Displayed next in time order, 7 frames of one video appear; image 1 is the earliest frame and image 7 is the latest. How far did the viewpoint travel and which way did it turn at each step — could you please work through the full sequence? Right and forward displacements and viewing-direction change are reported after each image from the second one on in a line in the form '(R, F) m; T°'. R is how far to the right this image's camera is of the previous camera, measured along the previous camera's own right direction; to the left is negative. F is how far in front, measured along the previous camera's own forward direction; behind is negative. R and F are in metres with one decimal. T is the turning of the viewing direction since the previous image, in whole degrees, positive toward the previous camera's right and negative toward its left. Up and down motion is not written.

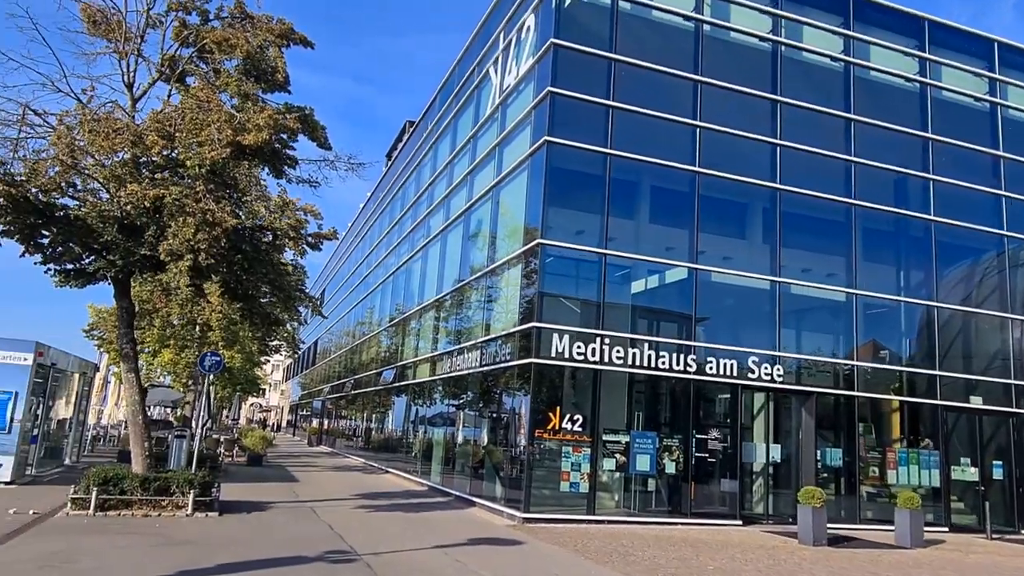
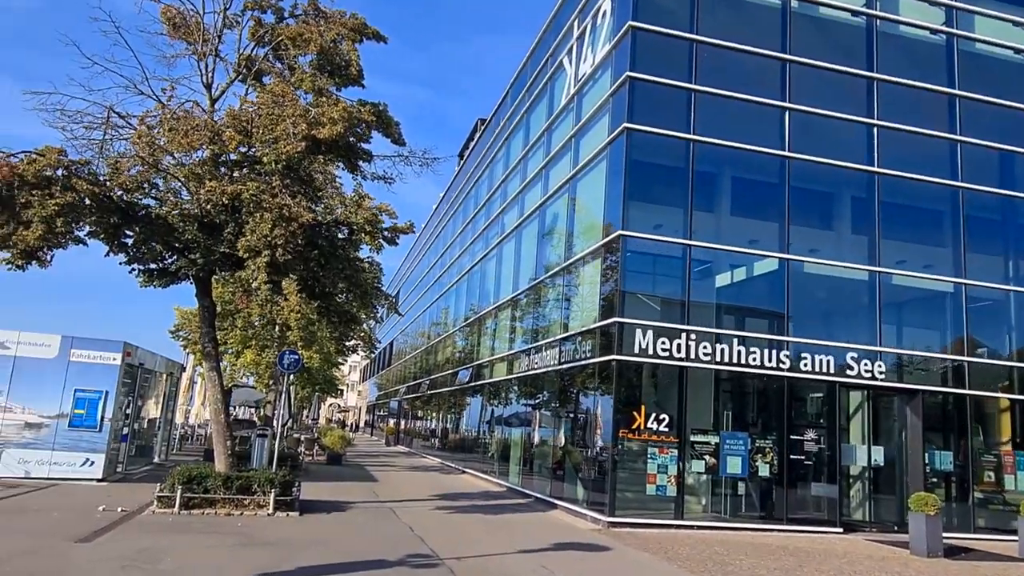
(-0.2, +0.5) m; -5°
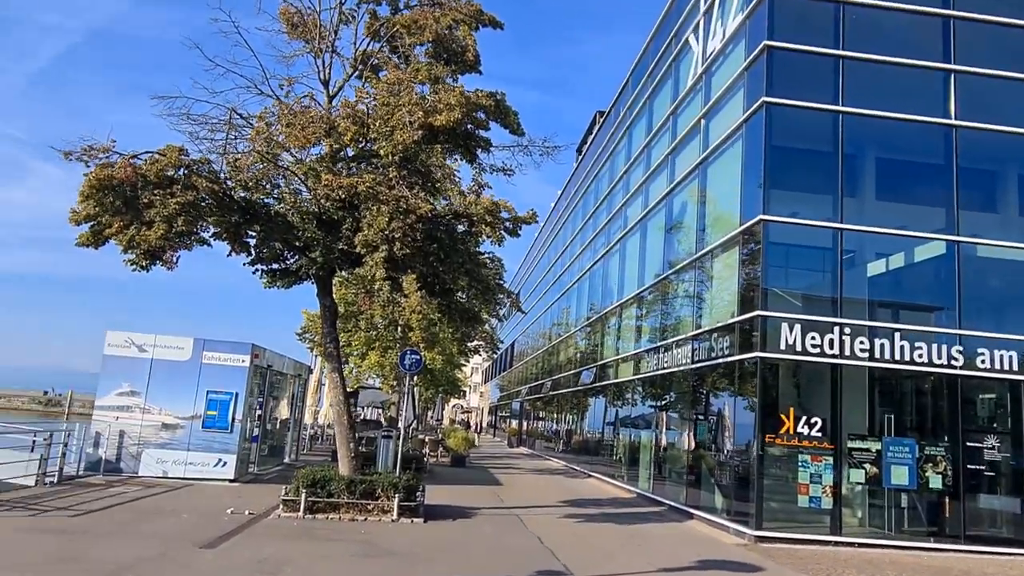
(-0.2, +0.9) m; -9°
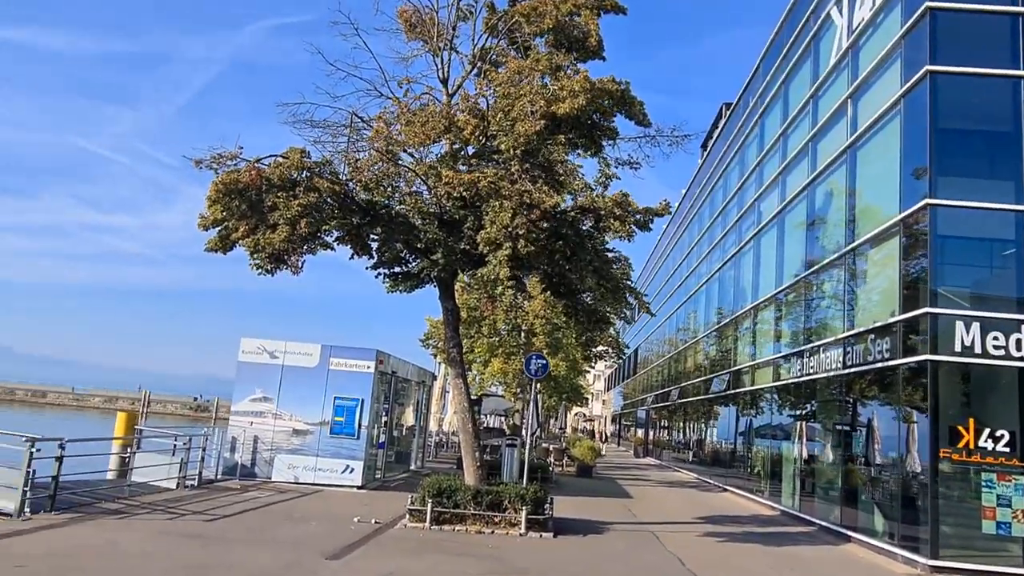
(-0.2, +0.7) m; -9°
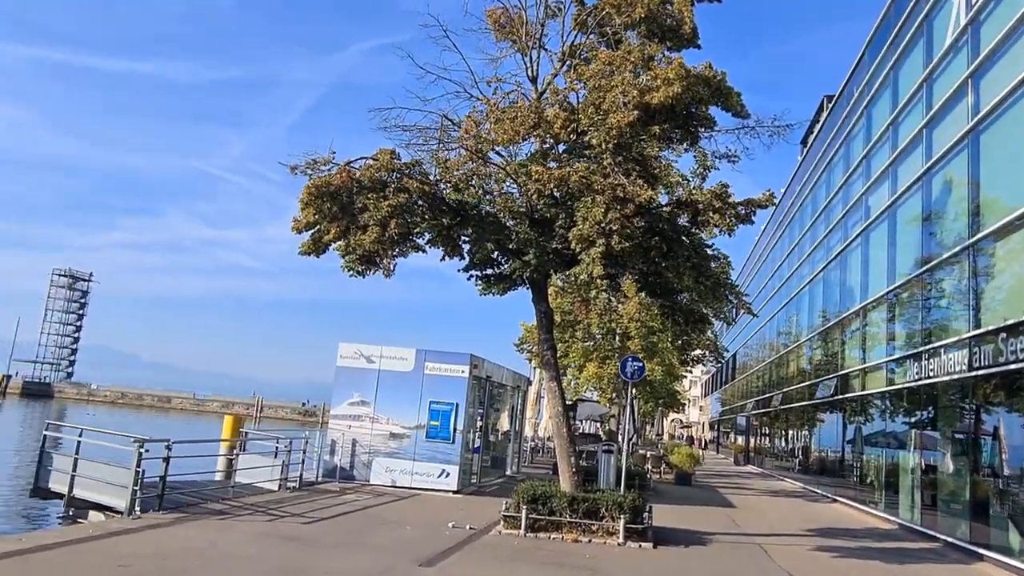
(0.0, +0.3) m; -7°
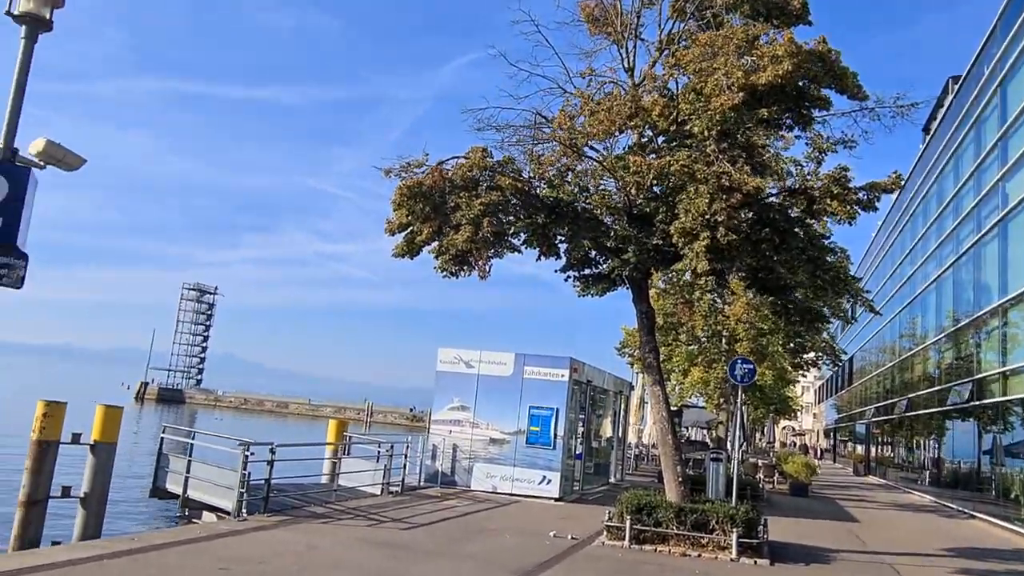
(0.0, +0.4) m; -8°
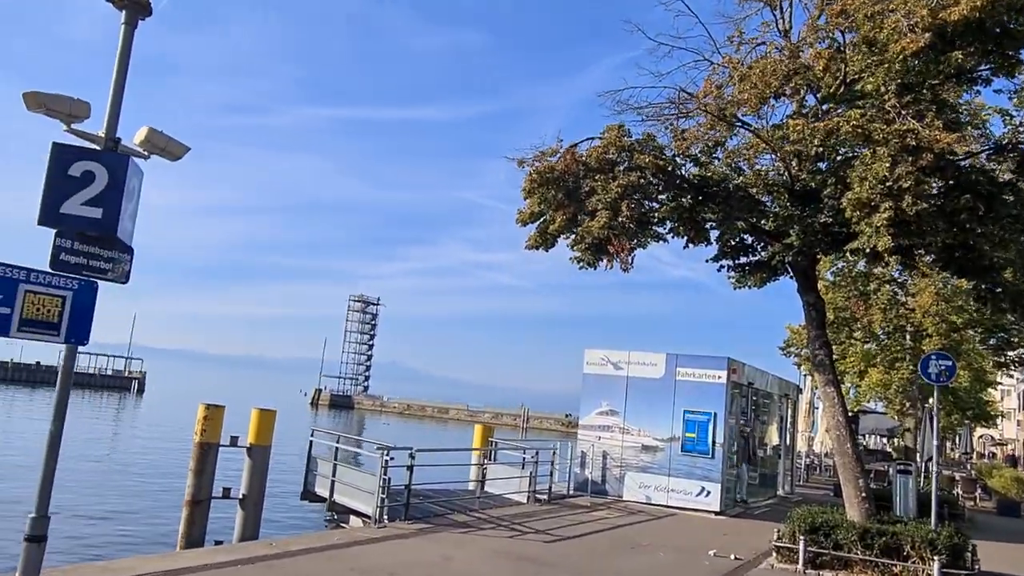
(+0.1, +0.8) m; -11°
